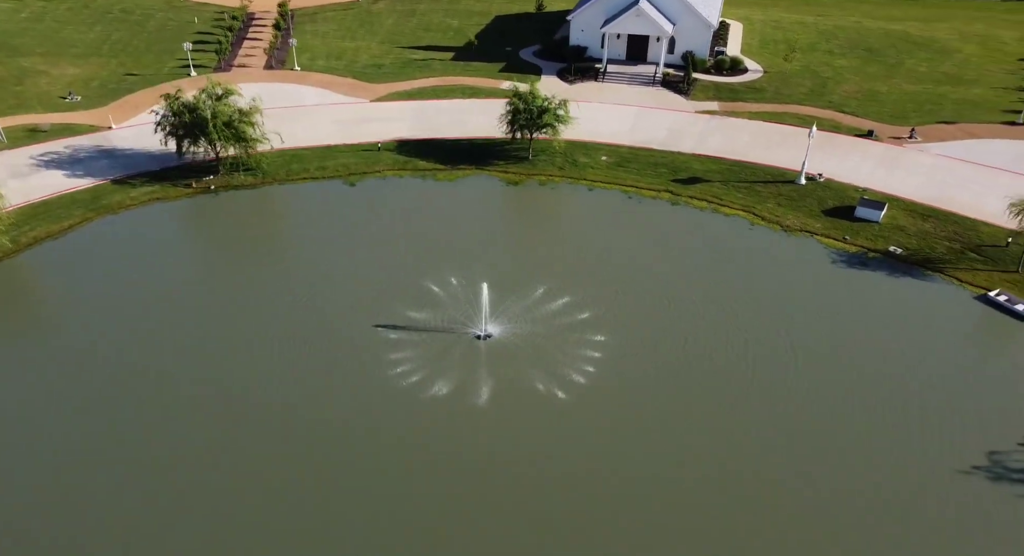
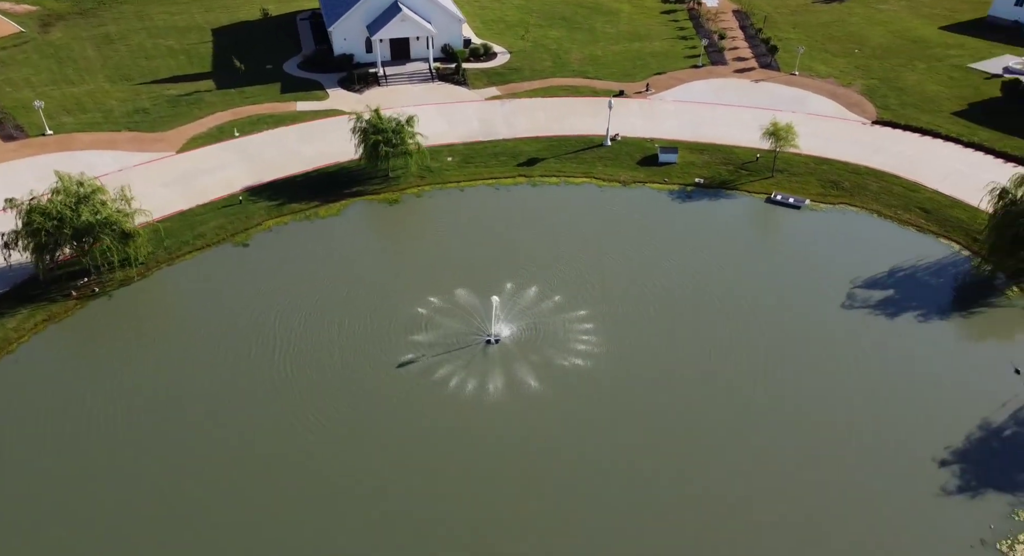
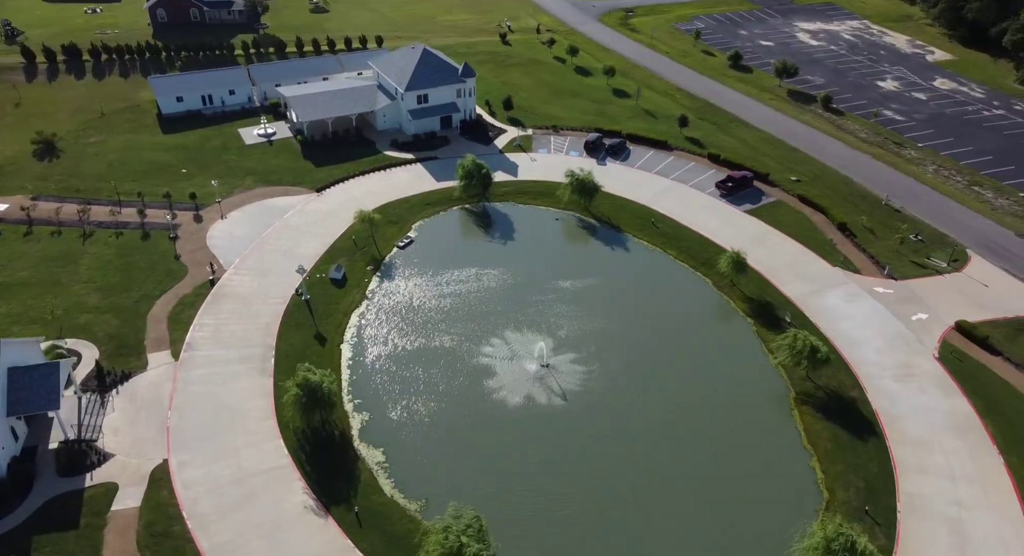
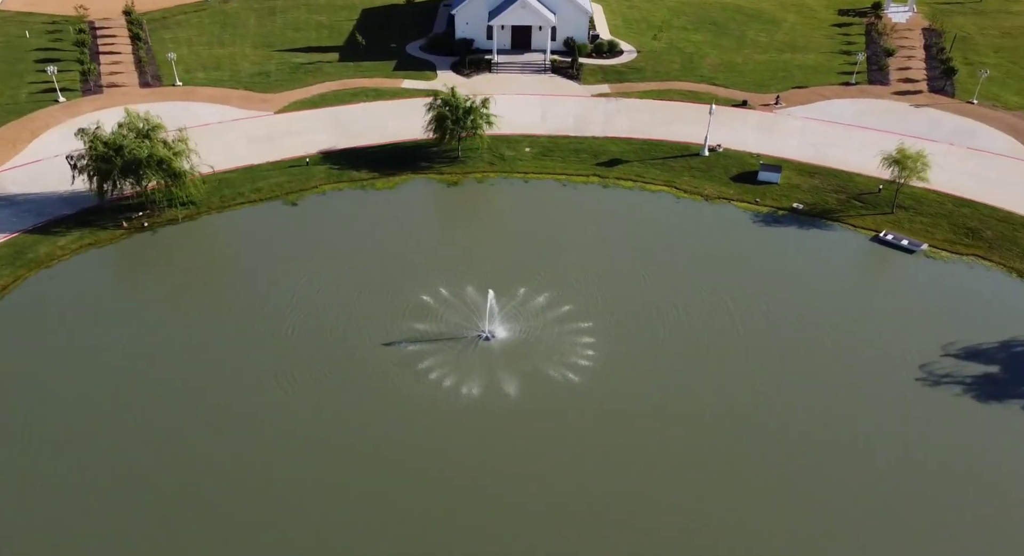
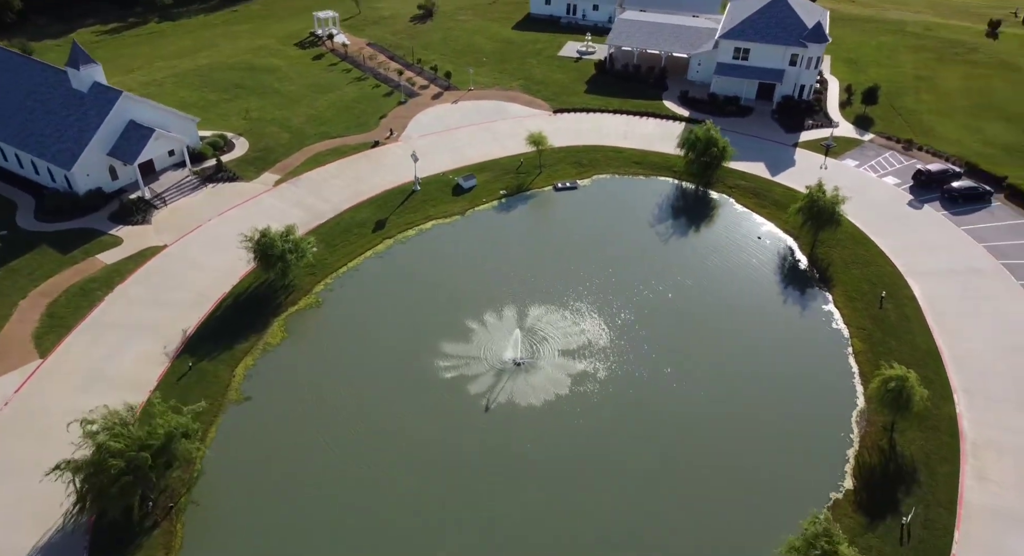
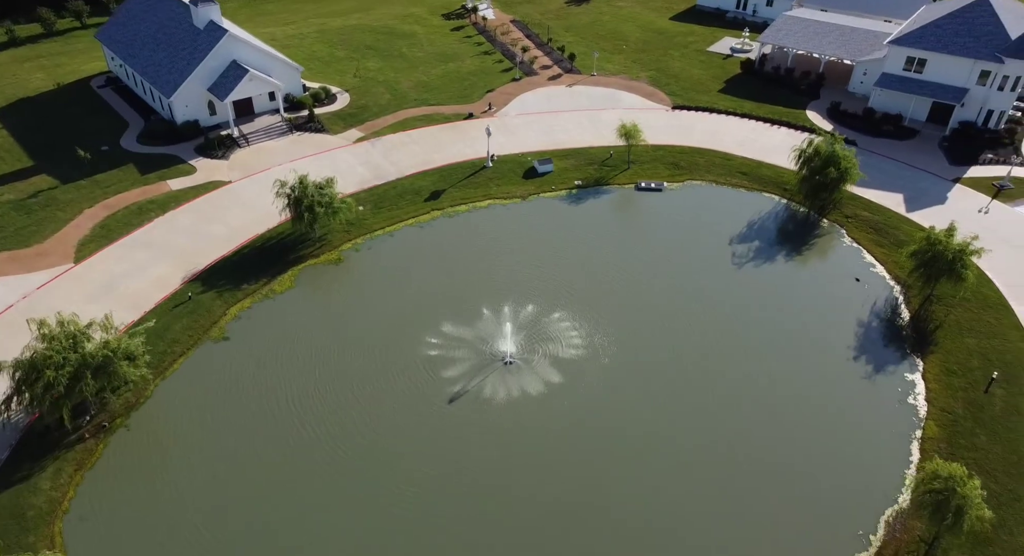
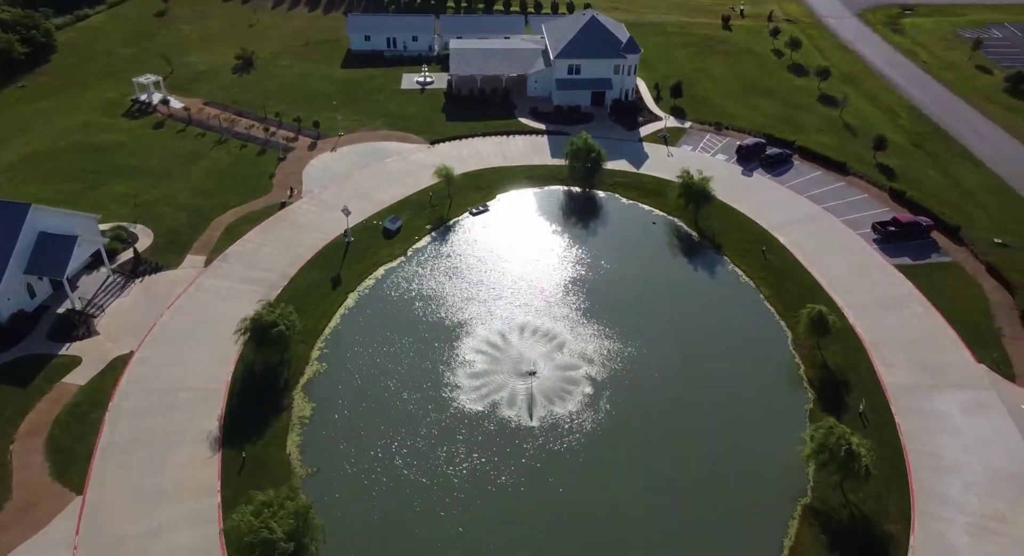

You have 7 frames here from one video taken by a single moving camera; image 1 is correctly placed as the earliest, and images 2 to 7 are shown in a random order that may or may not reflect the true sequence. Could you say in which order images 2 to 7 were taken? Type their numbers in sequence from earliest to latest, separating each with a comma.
4, 2, 6, 5, 7, 3
